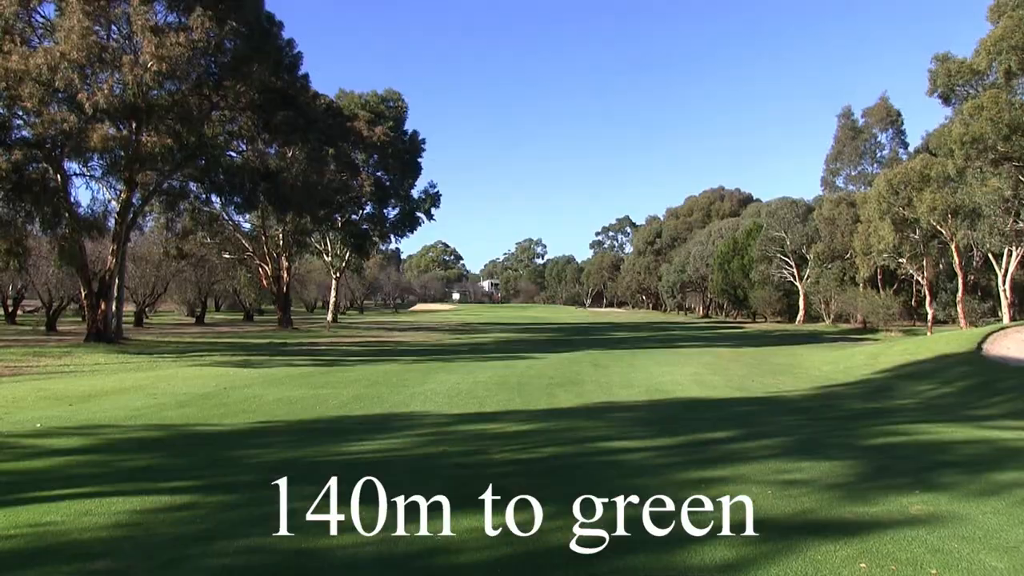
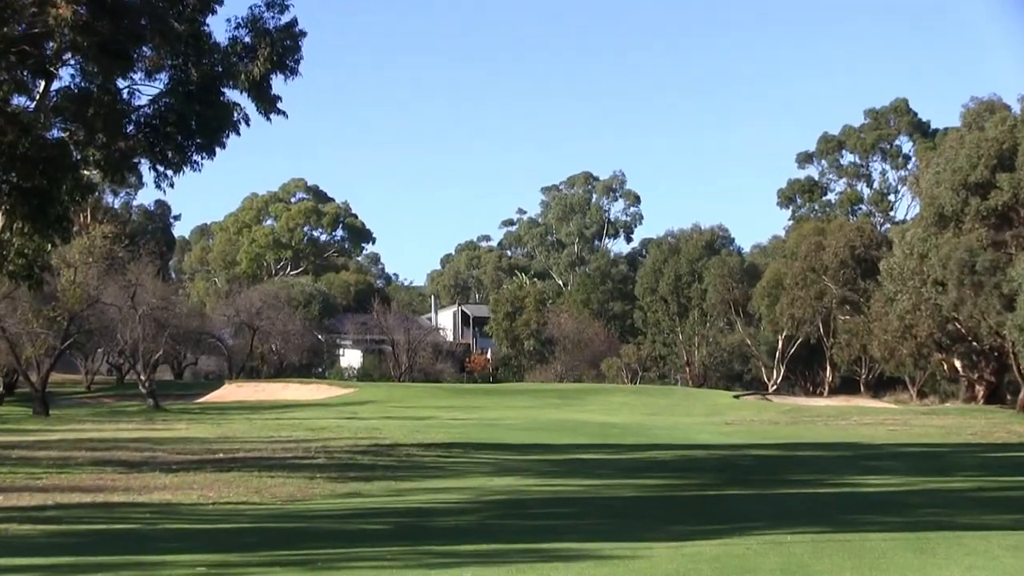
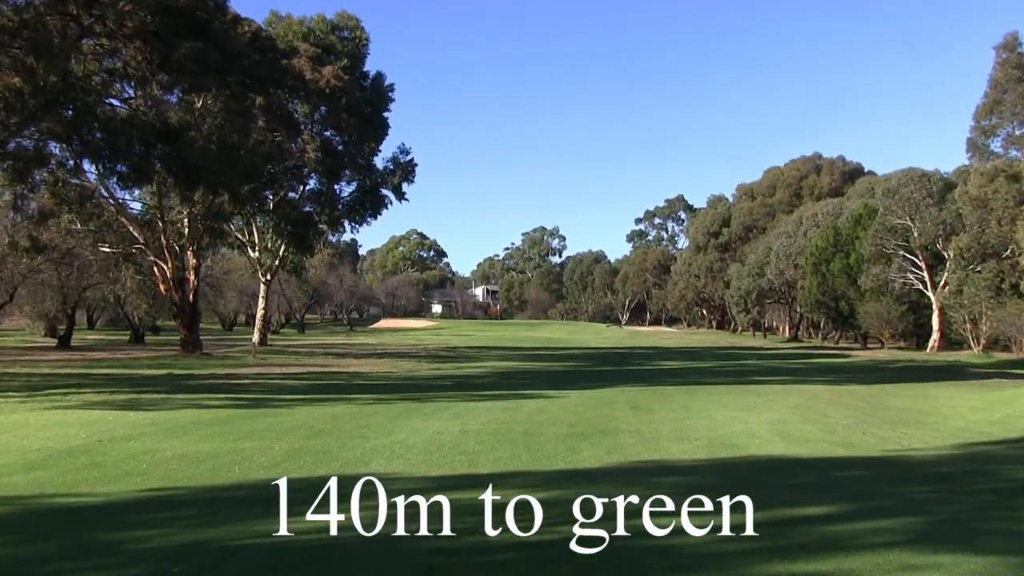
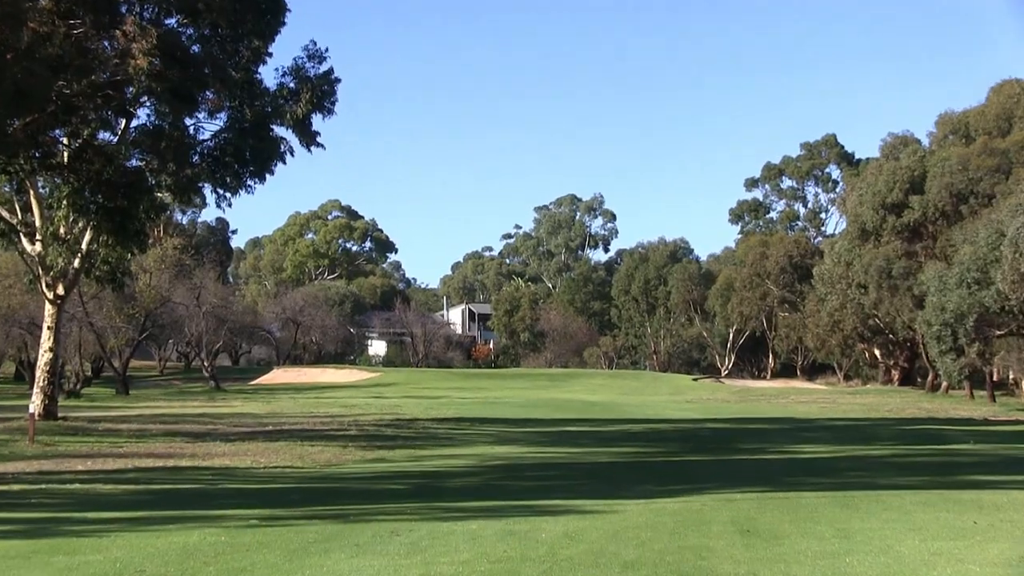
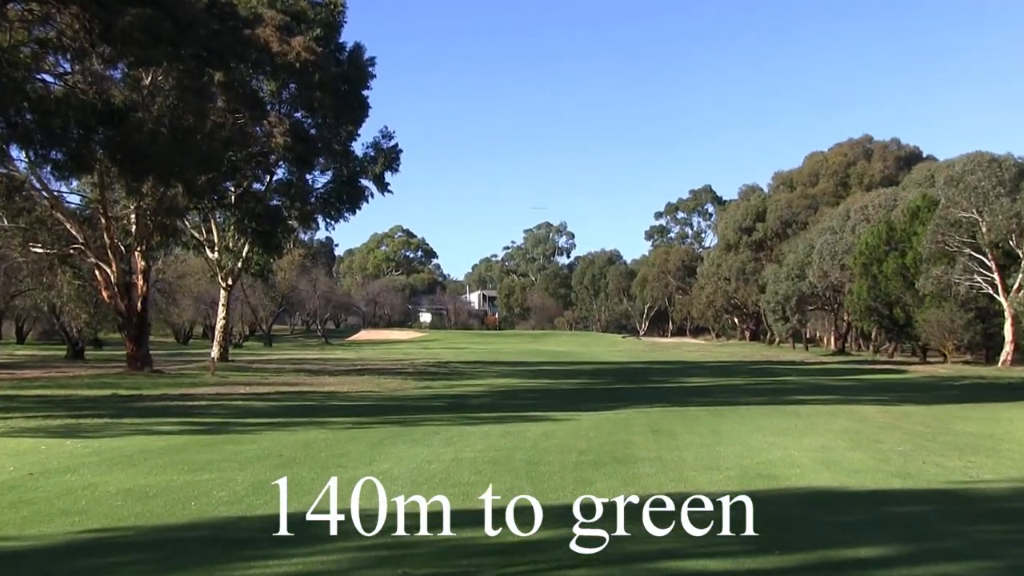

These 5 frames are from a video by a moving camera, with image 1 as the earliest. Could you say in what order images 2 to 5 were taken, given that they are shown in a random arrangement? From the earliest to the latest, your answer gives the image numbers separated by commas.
3, 5, 4, 2
